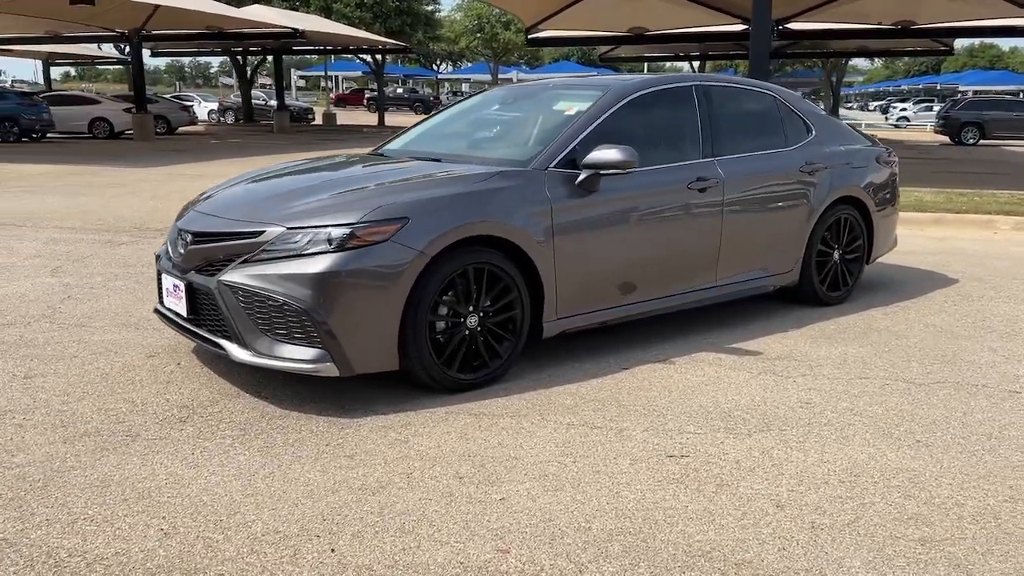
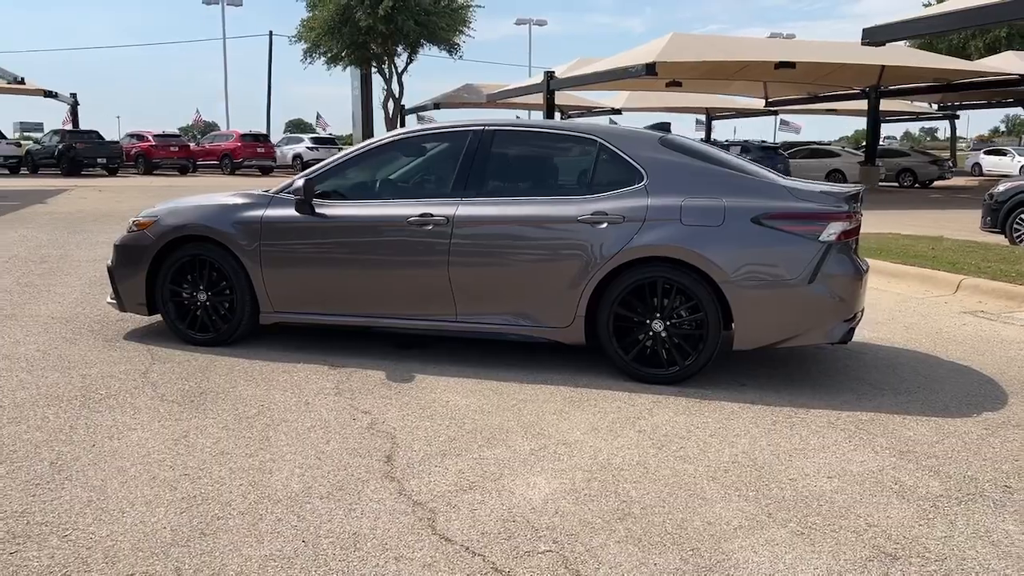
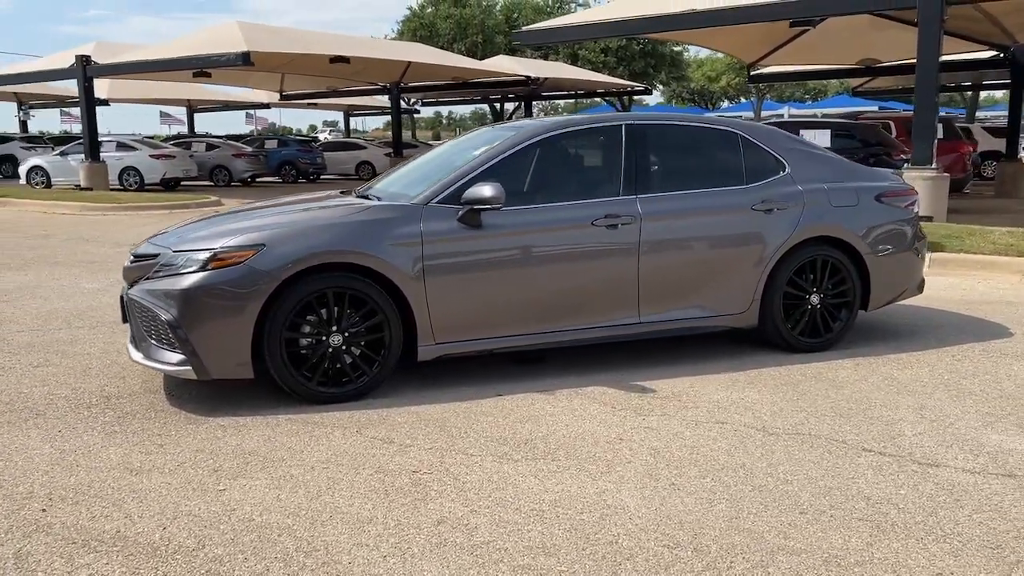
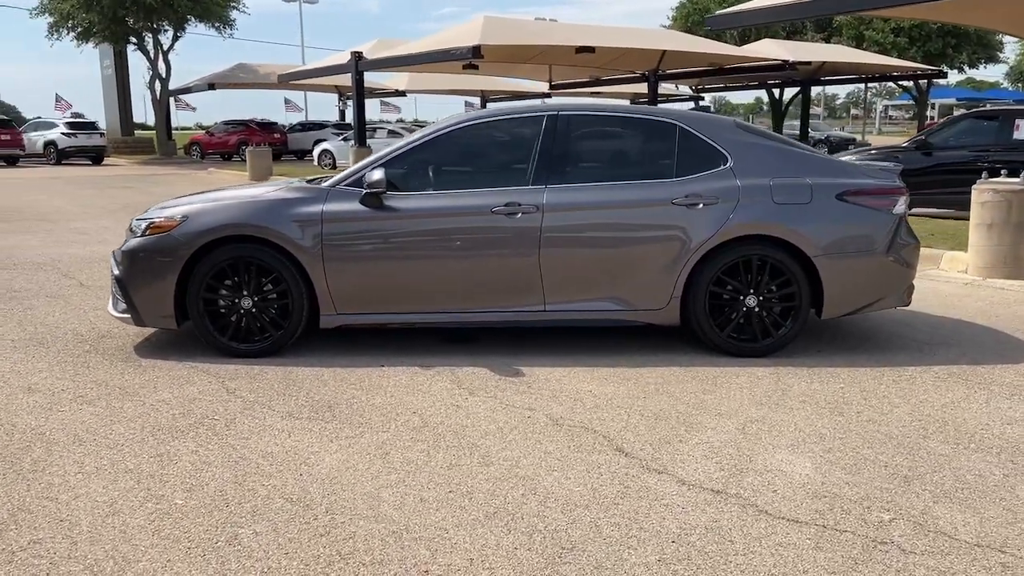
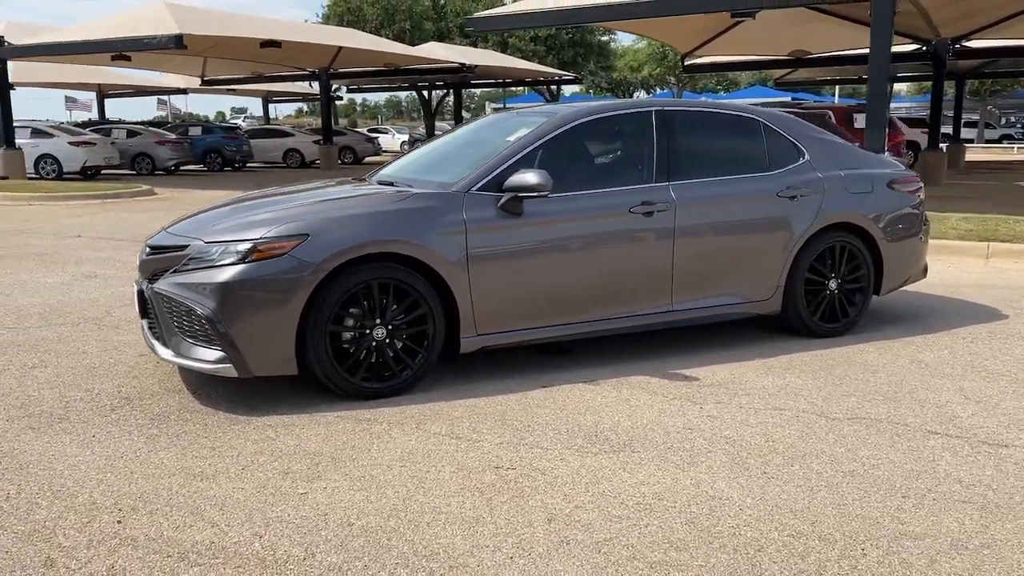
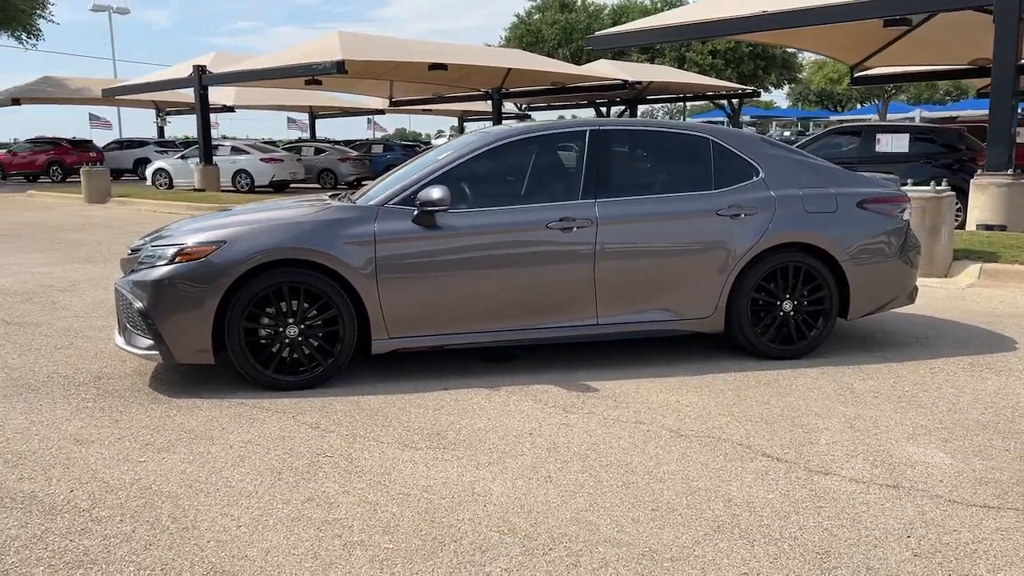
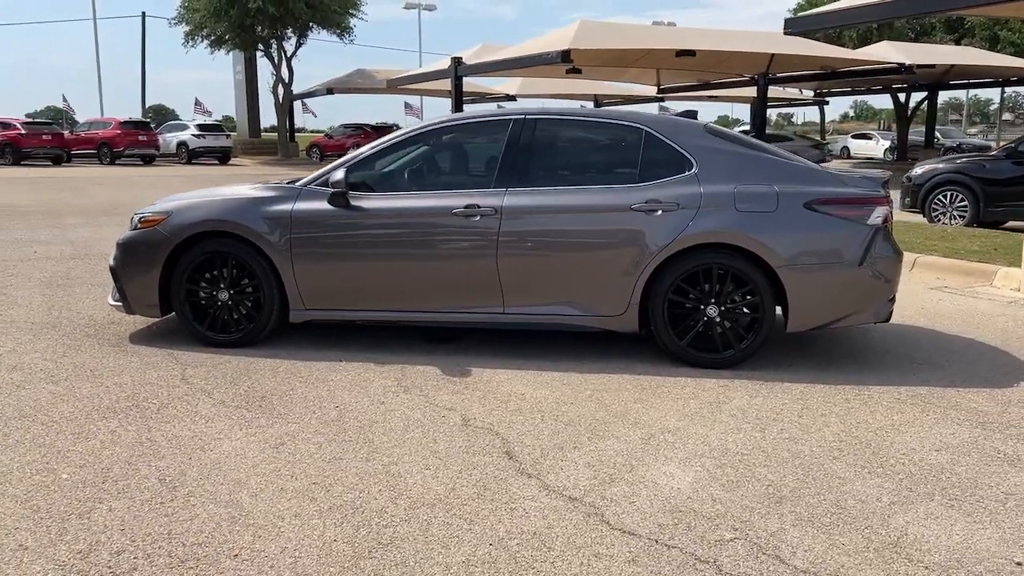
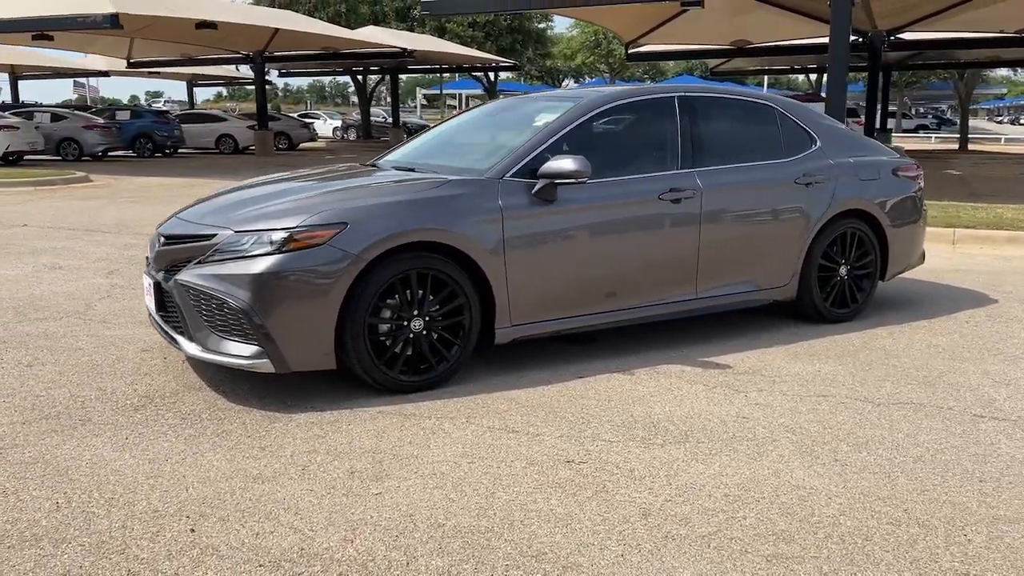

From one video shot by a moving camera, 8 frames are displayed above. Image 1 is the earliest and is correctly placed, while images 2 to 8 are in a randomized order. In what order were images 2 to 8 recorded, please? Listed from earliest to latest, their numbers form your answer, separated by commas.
8, 5, 3, 6, 4, 7, 2
